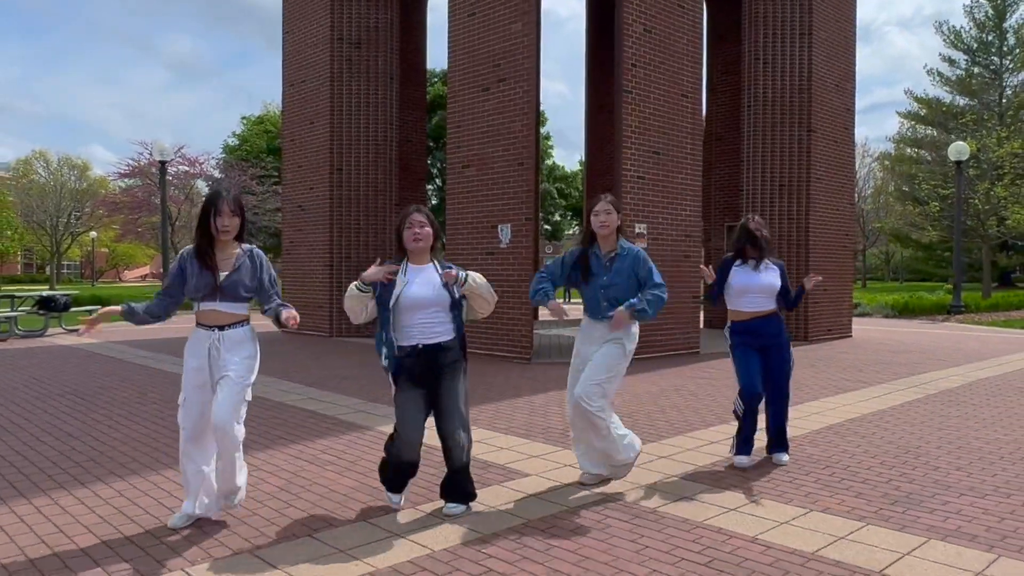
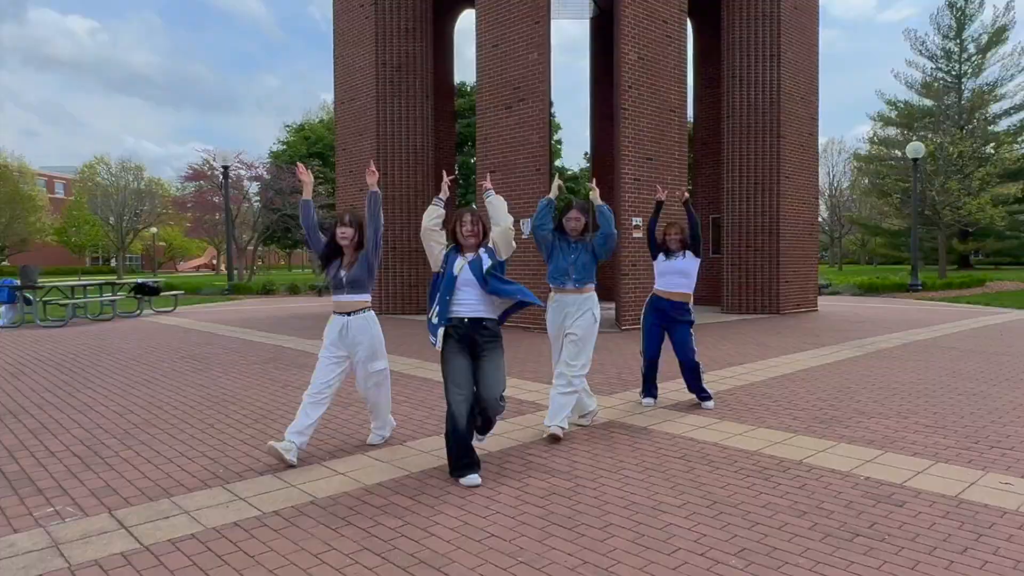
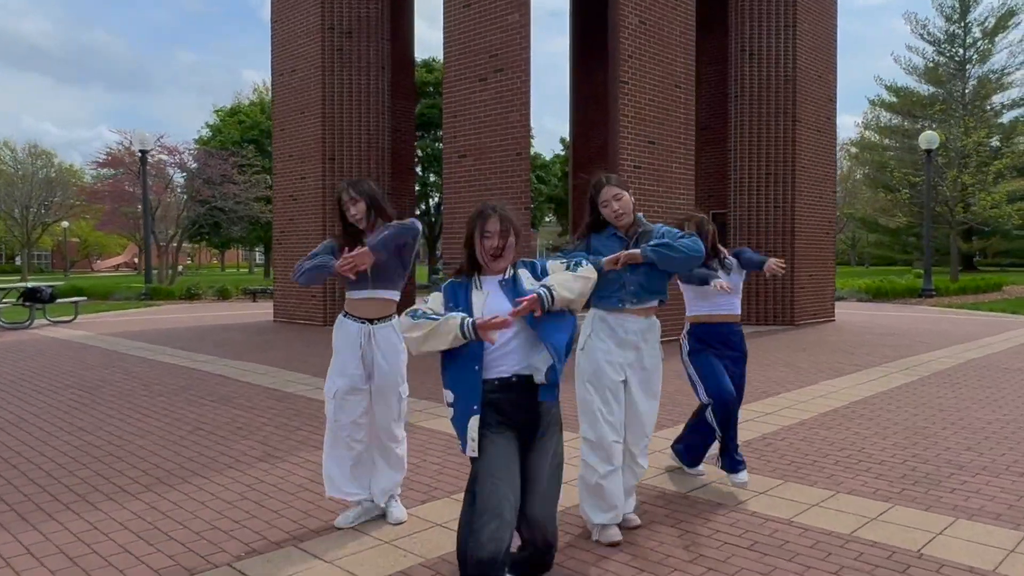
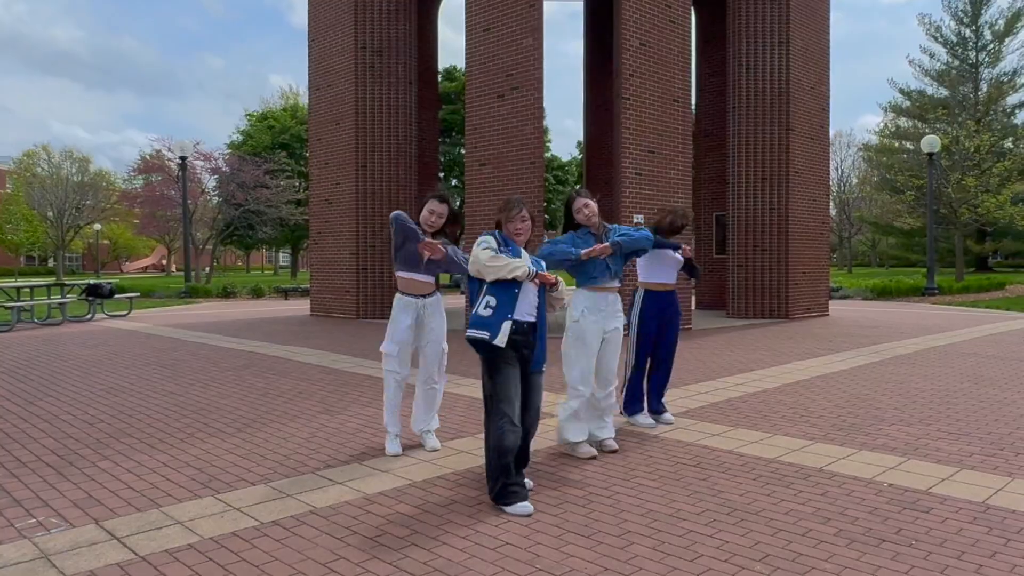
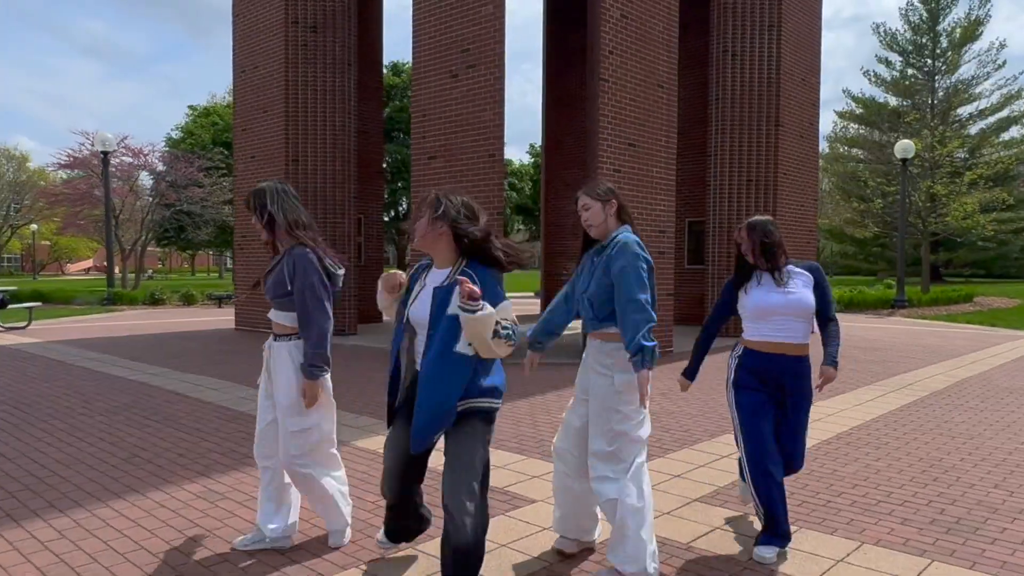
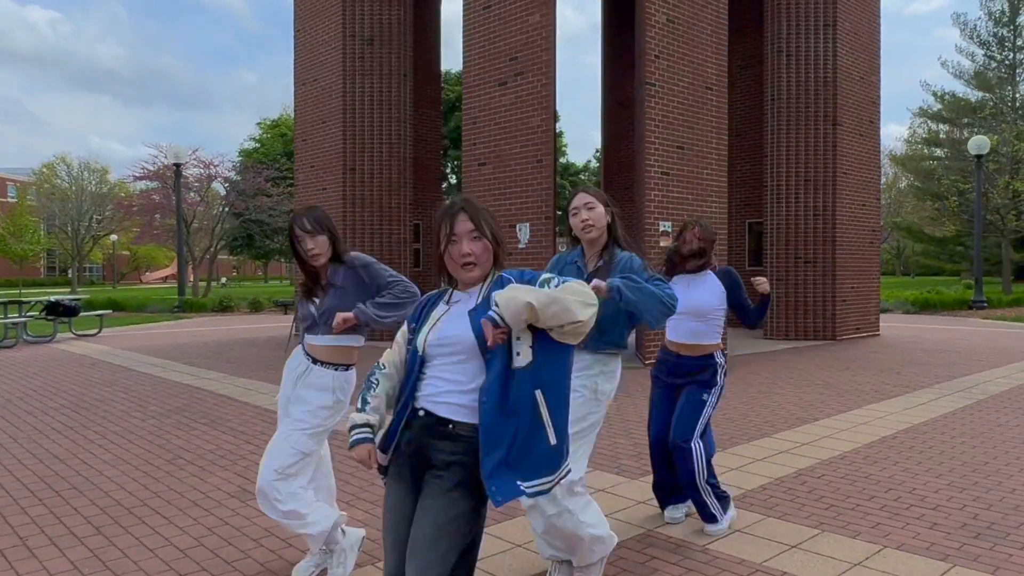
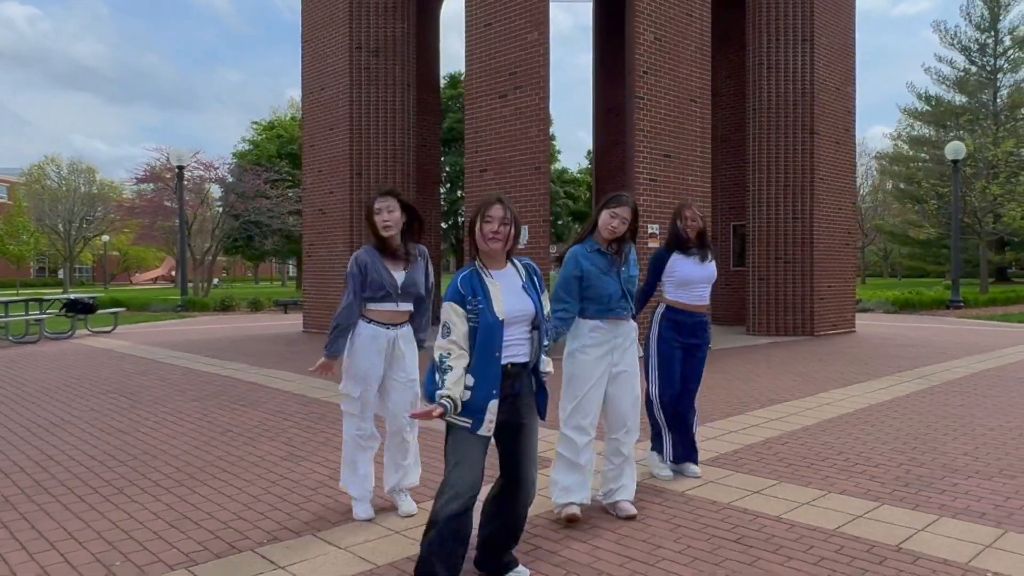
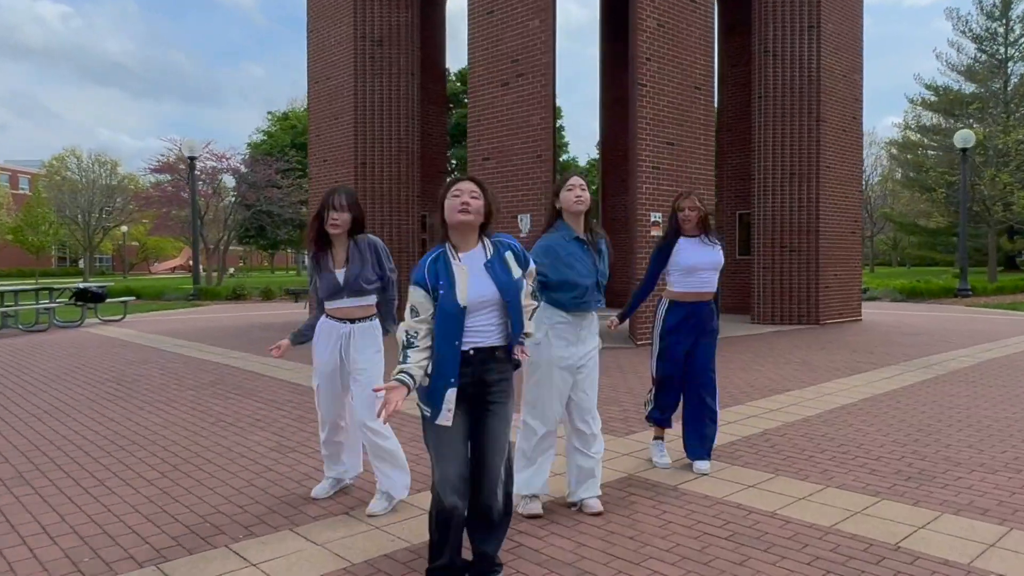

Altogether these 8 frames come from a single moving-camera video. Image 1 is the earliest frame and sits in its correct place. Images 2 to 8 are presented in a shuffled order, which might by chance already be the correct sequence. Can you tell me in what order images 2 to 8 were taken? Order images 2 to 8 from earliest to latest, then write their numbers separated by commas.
2, 8, 6, 7, 4, 3, 5
